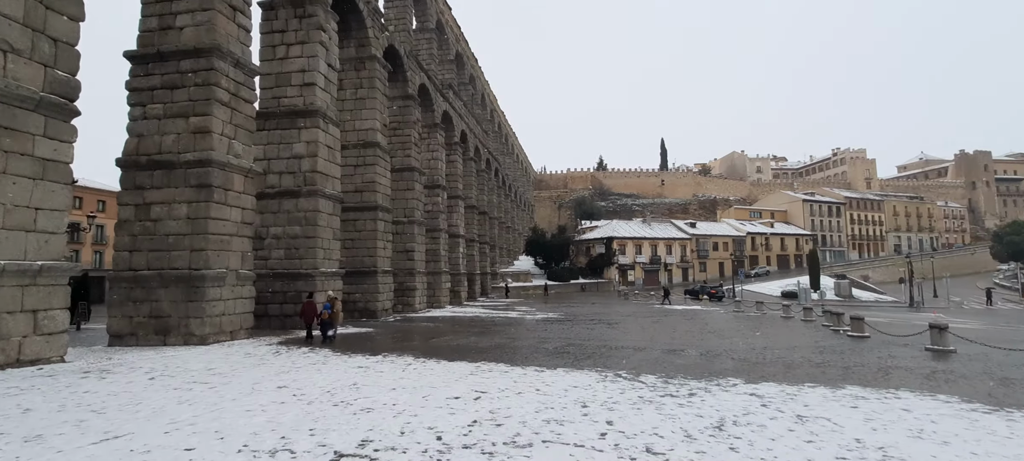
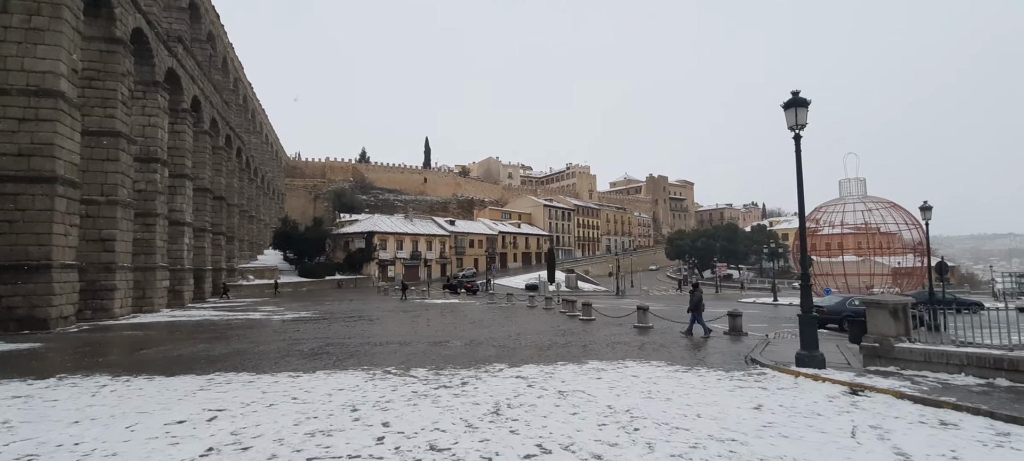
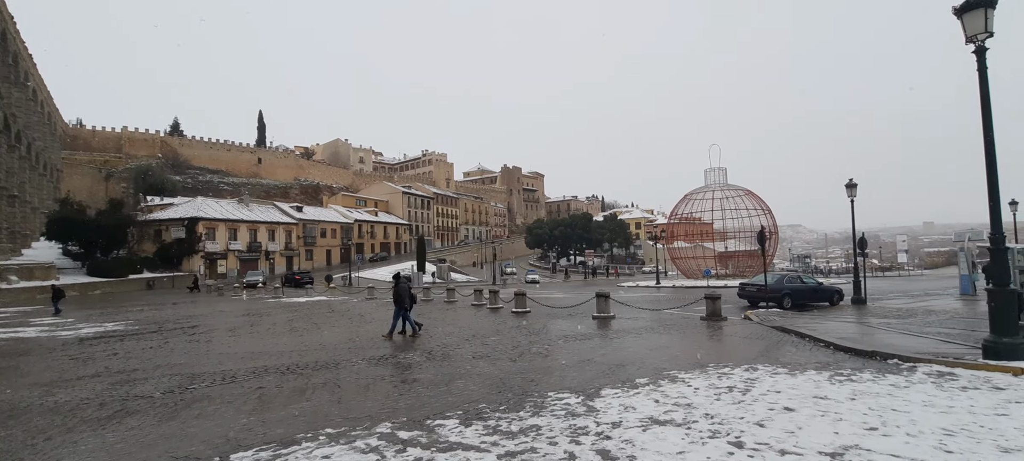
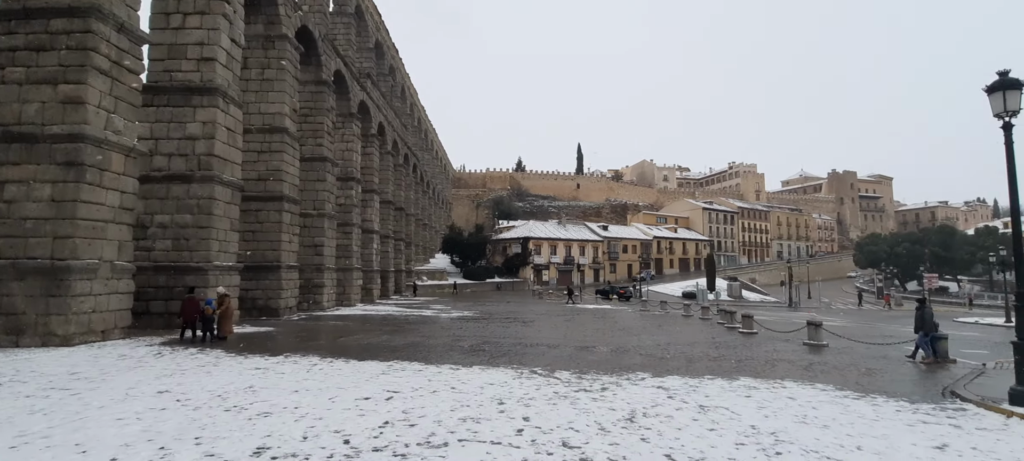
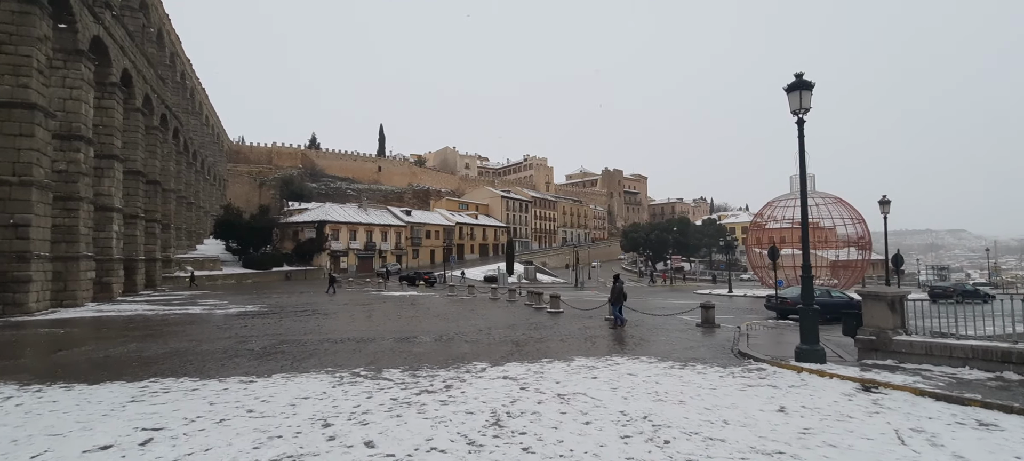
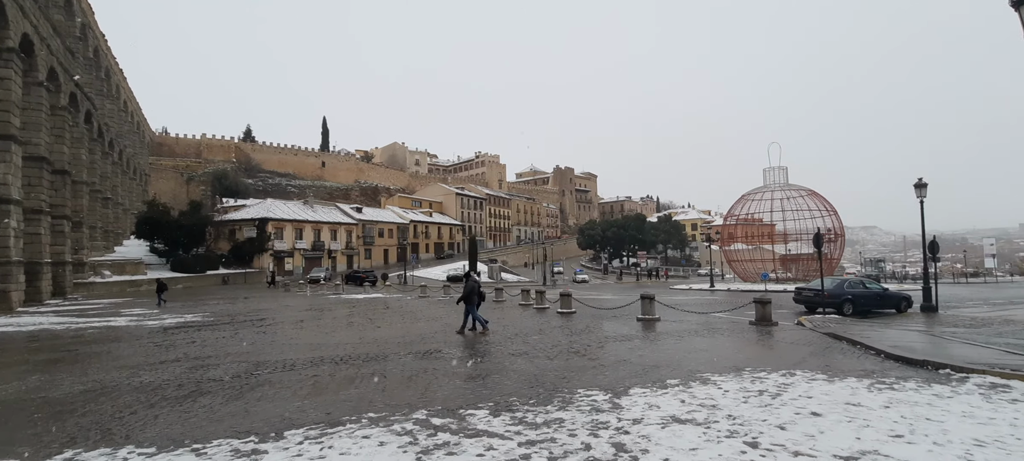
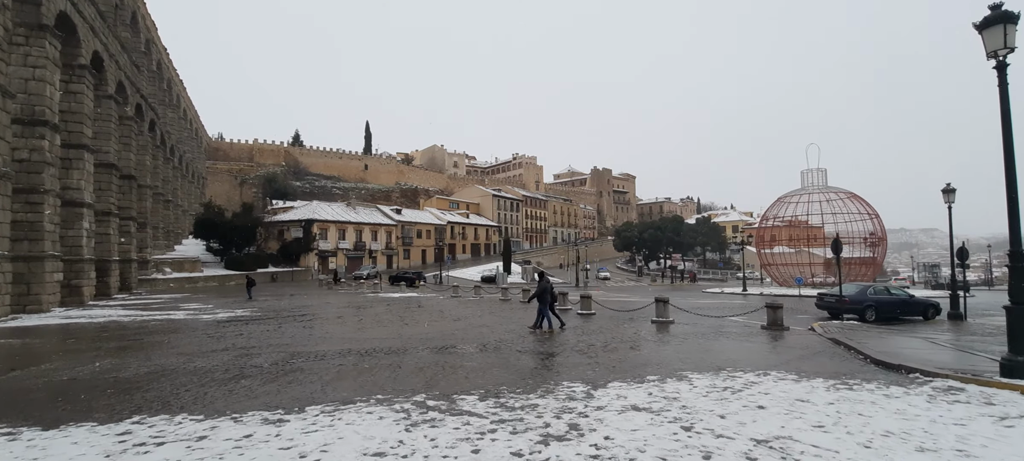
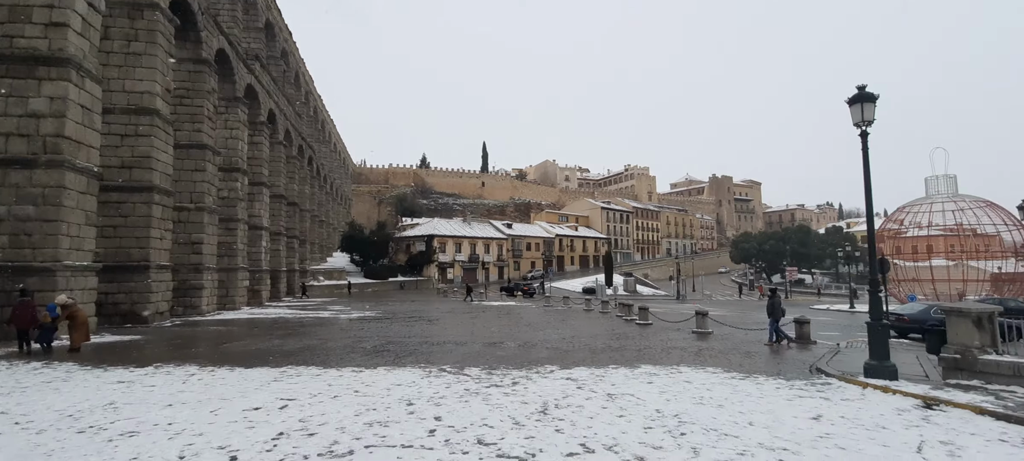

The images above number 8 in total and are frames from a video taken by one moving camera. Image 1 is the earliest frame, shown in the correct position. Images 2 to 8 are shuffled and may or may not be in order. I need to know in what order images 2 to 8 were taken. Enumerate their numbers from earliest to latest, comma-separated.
4, 8, 2, 5, 7, 6, 3
